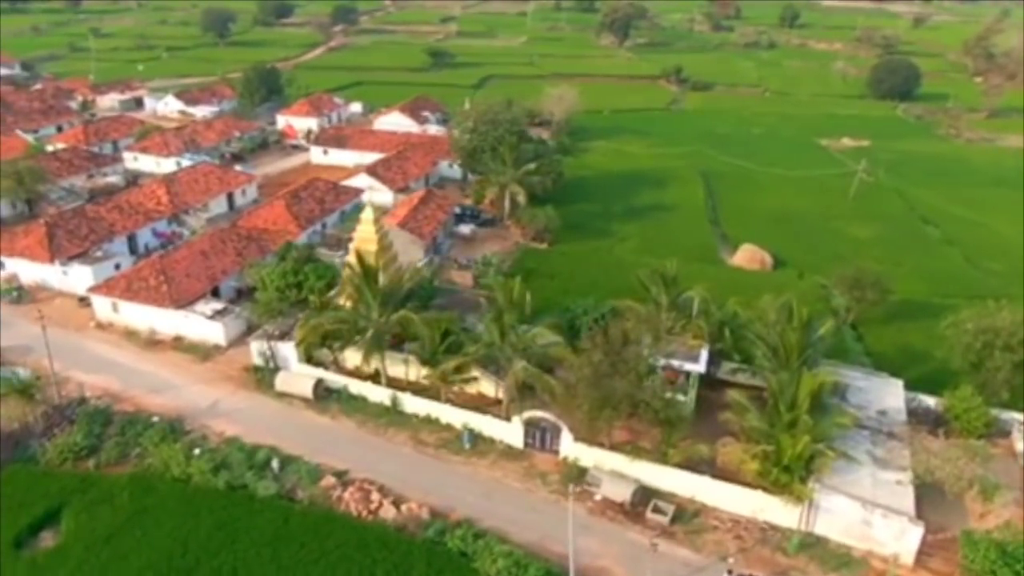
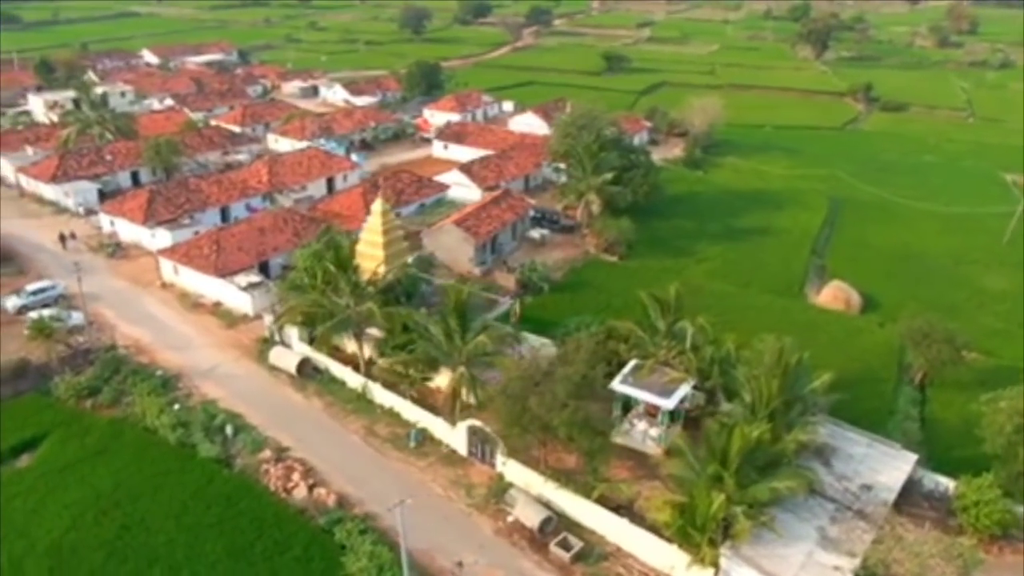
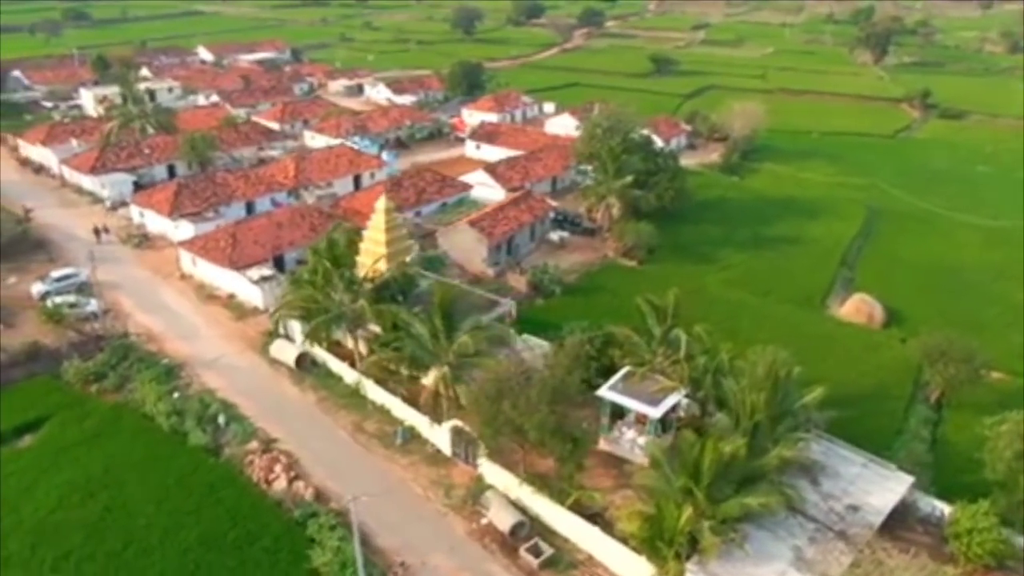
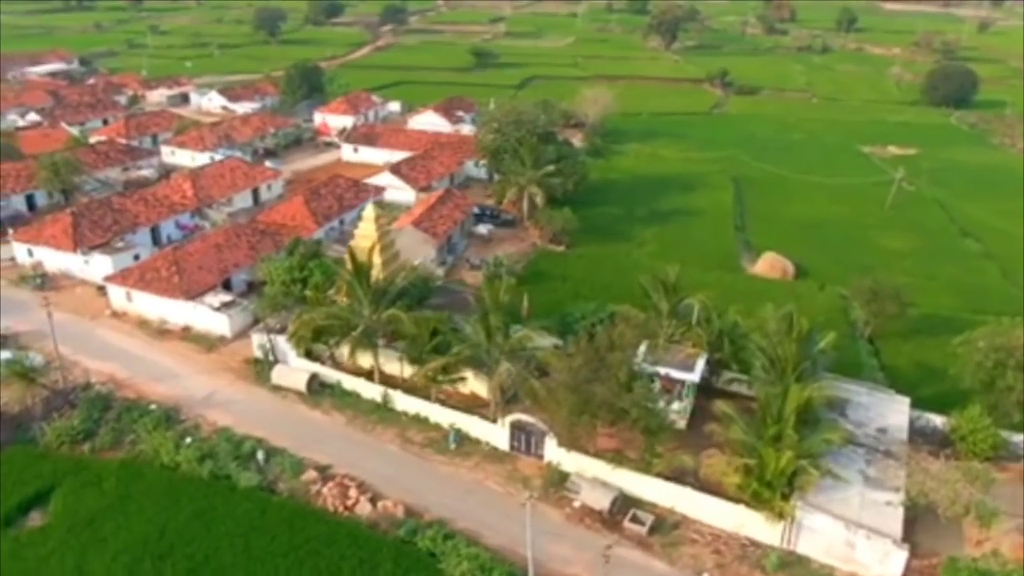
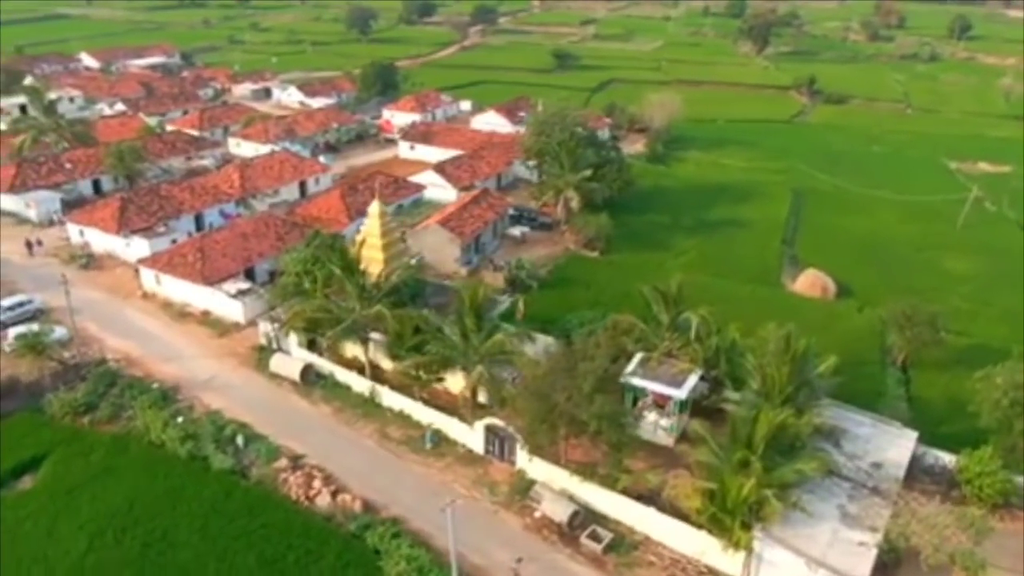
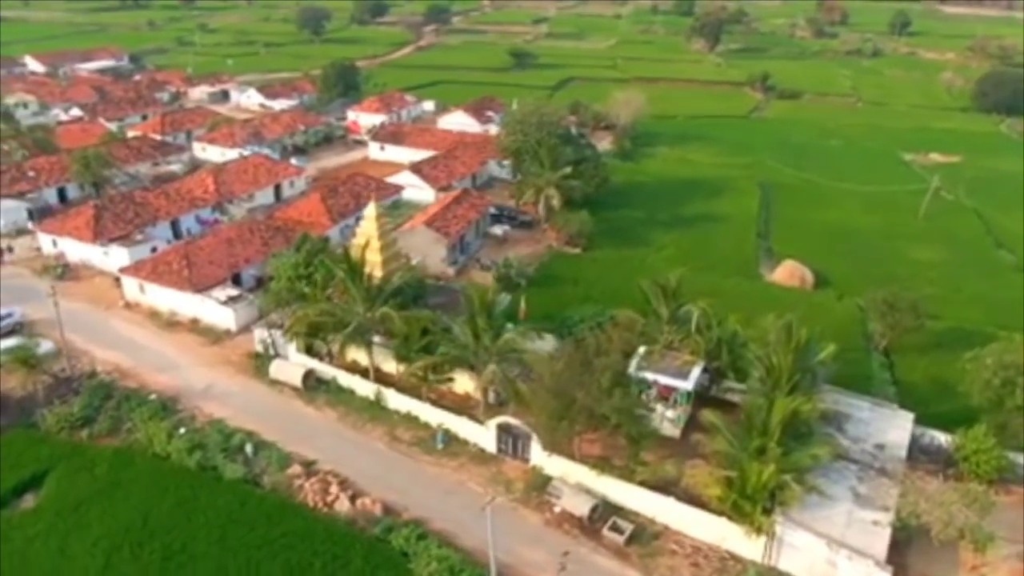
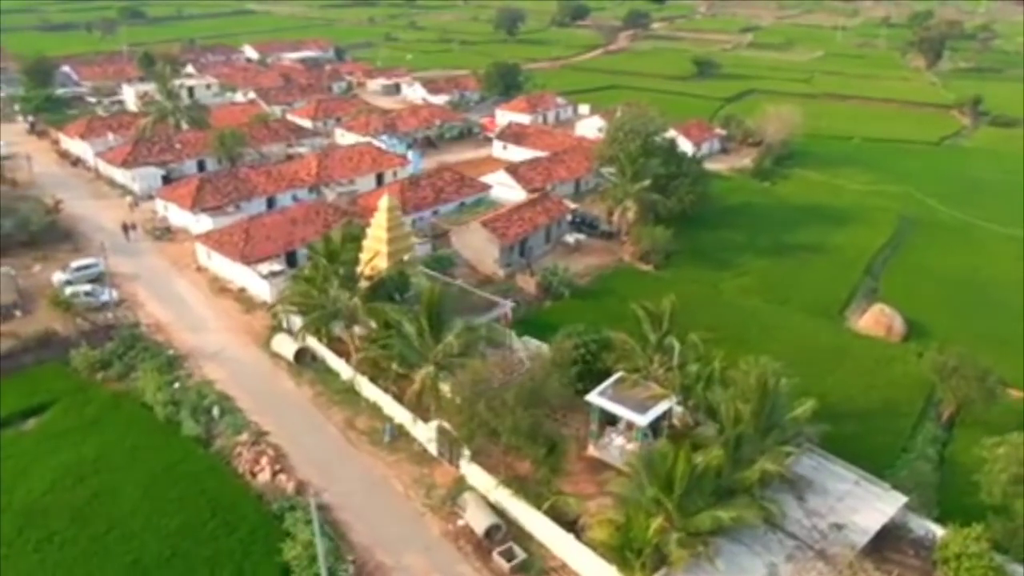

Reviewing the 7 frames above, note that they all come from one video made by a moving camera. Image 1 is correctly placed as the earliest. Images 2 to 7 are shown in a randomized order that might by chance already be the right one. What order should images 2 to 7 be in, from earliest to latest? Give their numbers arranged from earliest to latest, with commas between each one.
4, 6, 5, 2, 3, 7
